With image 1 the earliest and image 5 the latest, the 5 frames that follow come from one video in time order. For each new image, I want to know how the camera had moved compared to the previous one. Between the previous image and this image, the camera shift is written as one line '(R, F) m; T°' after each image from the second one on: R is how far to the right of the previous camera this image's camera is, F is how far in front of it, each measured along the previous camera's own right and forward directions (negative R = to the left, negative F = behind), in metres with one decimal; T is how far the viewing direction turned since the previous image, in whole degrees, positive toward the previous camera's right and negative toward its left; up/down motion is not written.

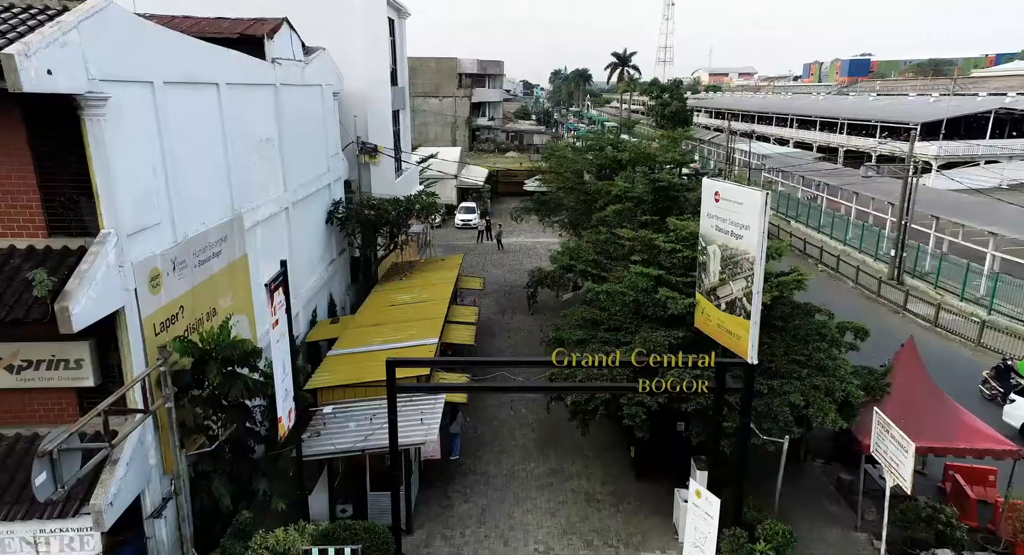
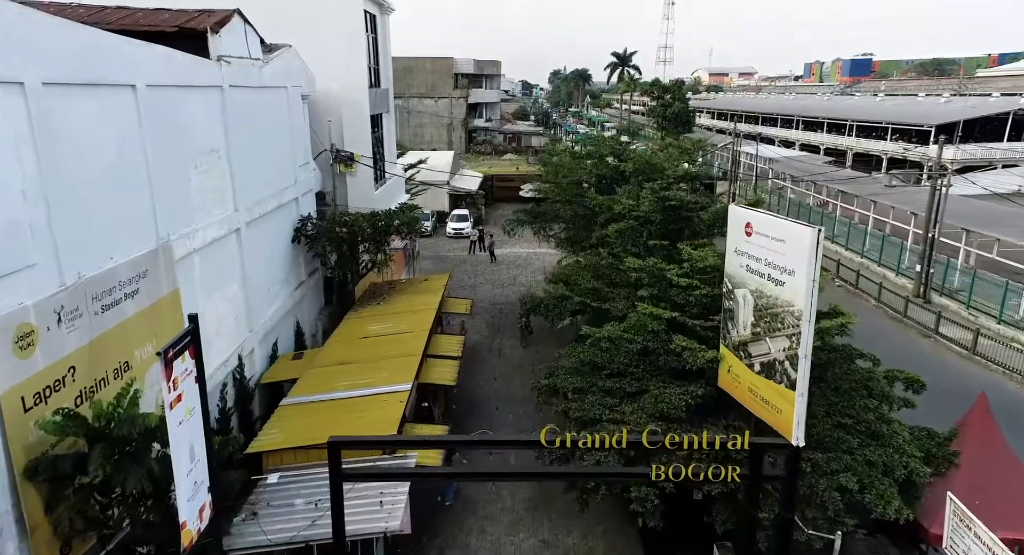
(+0.2, +1.9) m; 0°
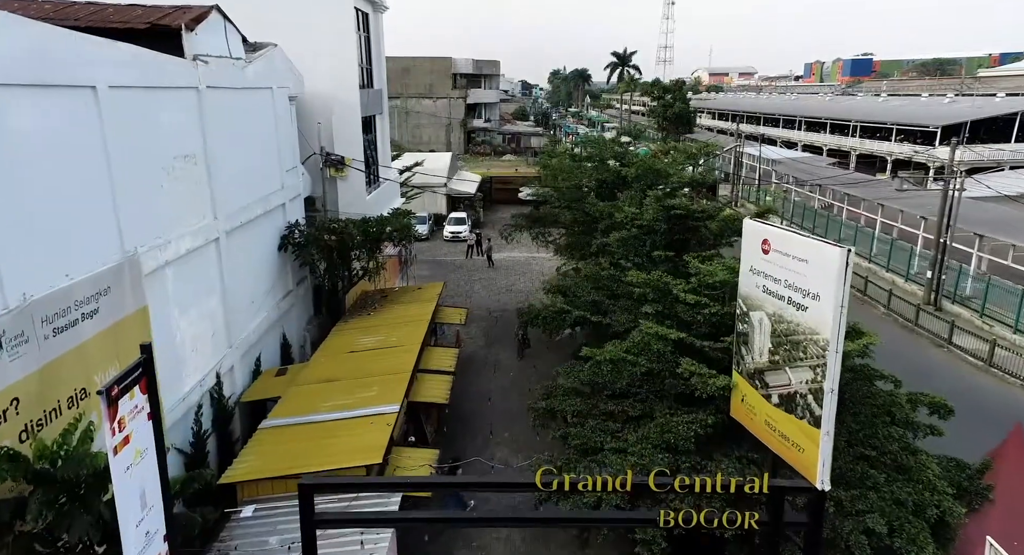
(+0.1, +0.7) m; 0°
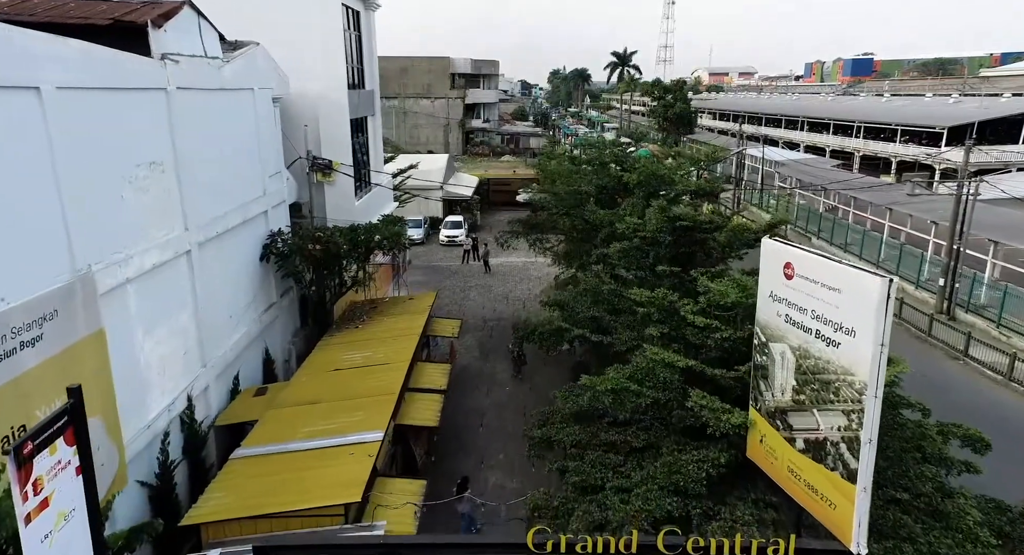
(+0.1, +0.8) m; 0°
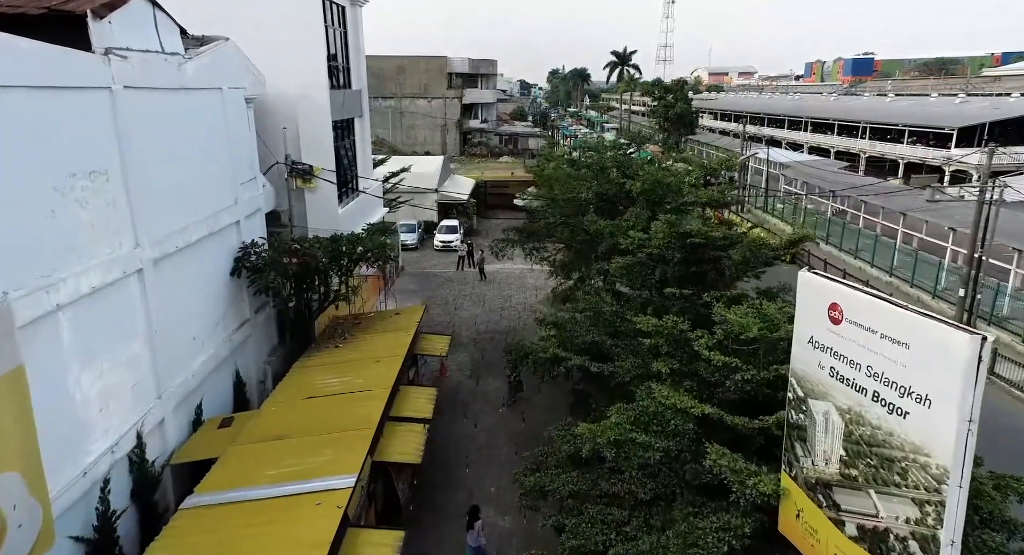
(+0.1, +1.1) m; 0°
